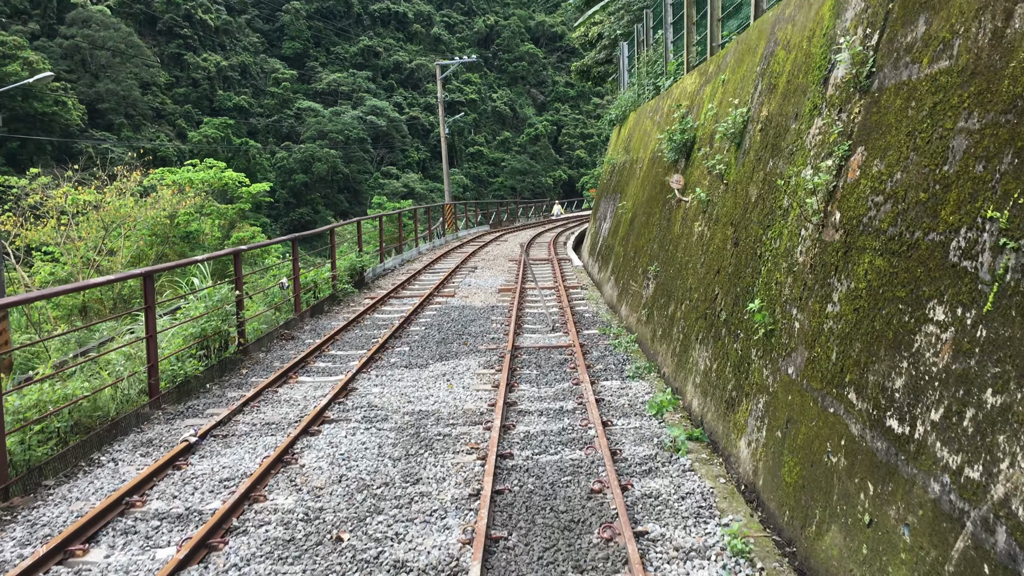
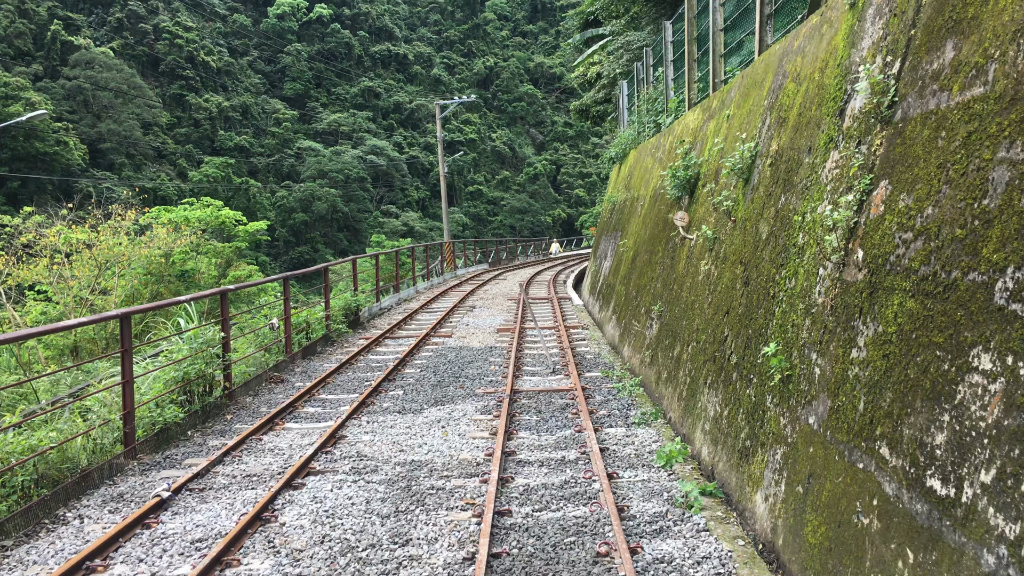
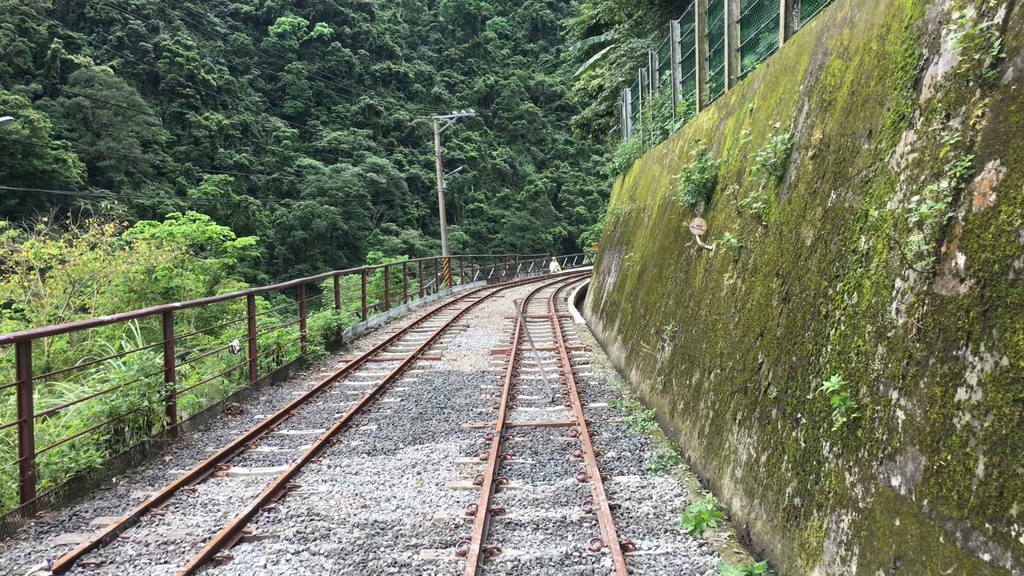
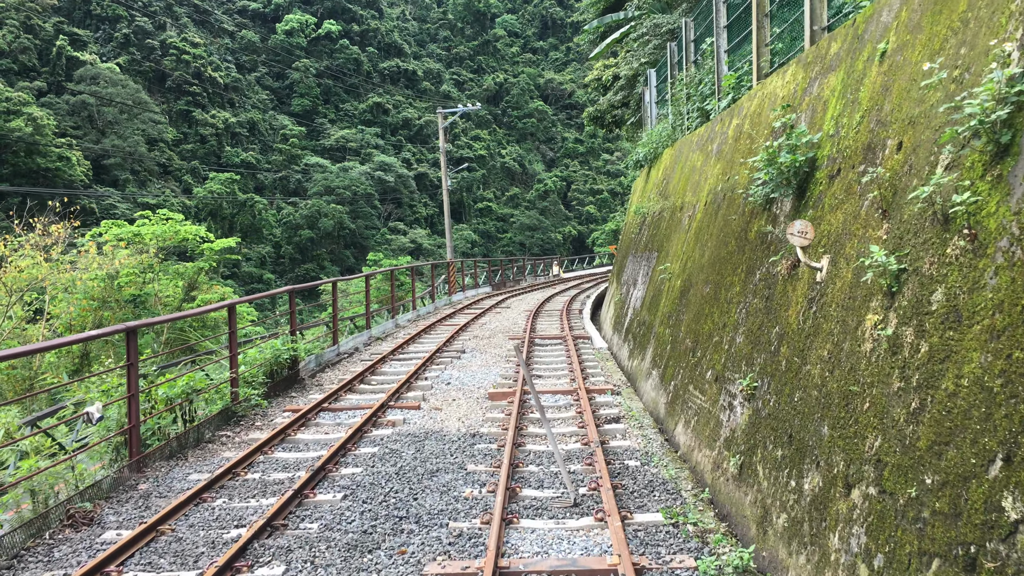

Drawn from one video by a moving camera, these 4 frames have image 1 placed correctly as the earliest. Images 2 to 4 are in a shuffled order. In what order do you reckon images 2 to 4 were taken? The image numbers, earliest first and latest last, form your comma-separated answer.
2, 3, 4
